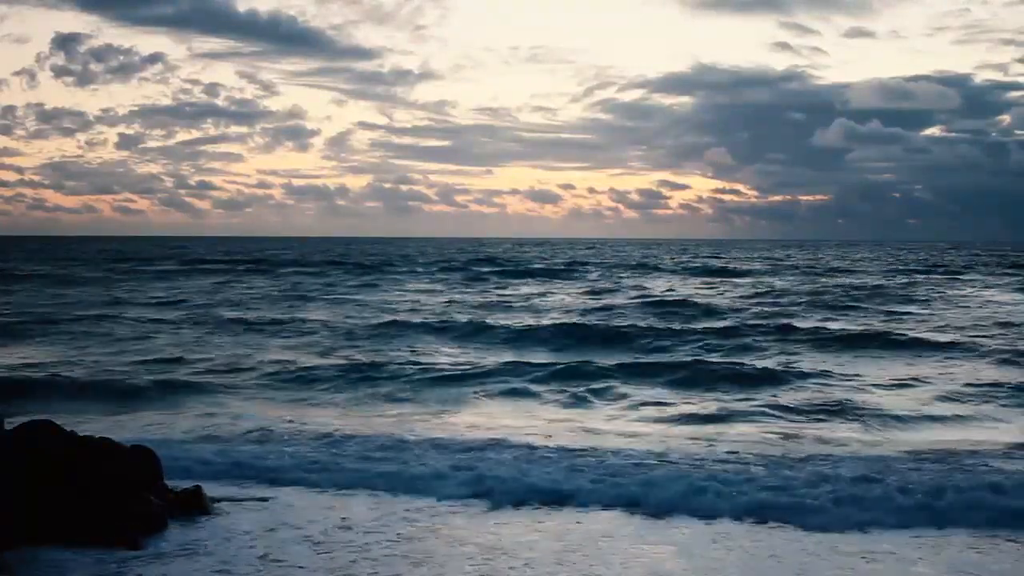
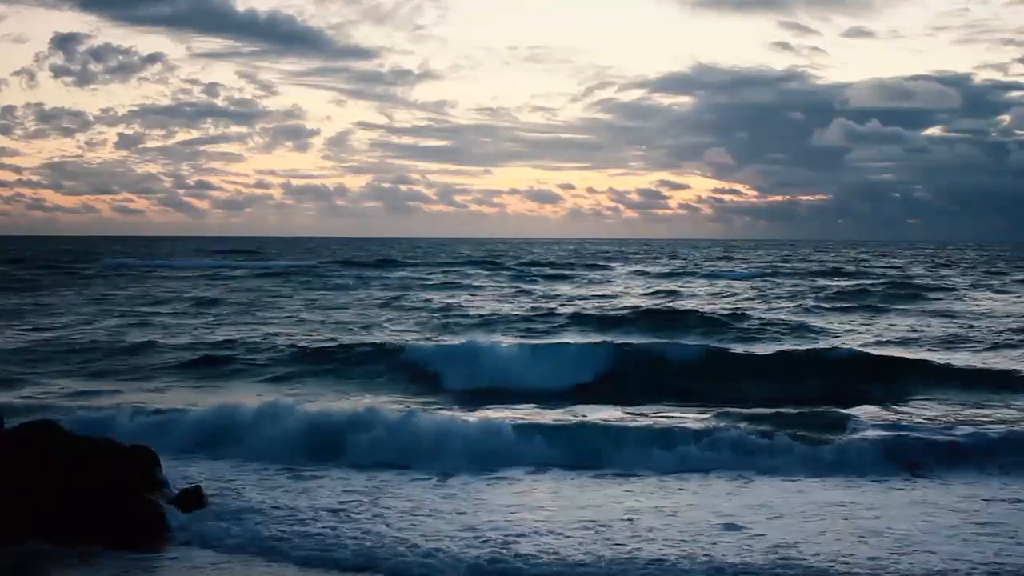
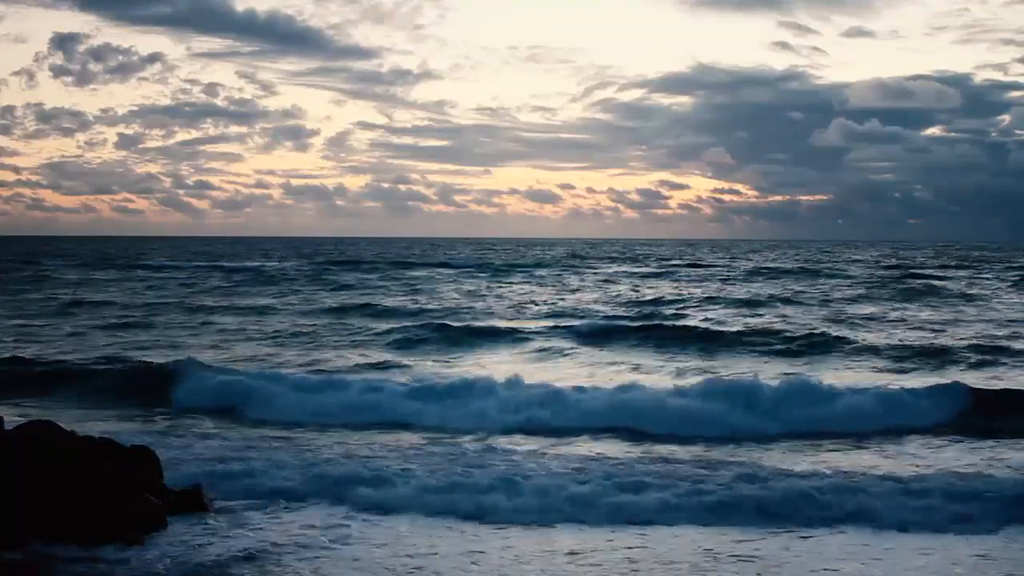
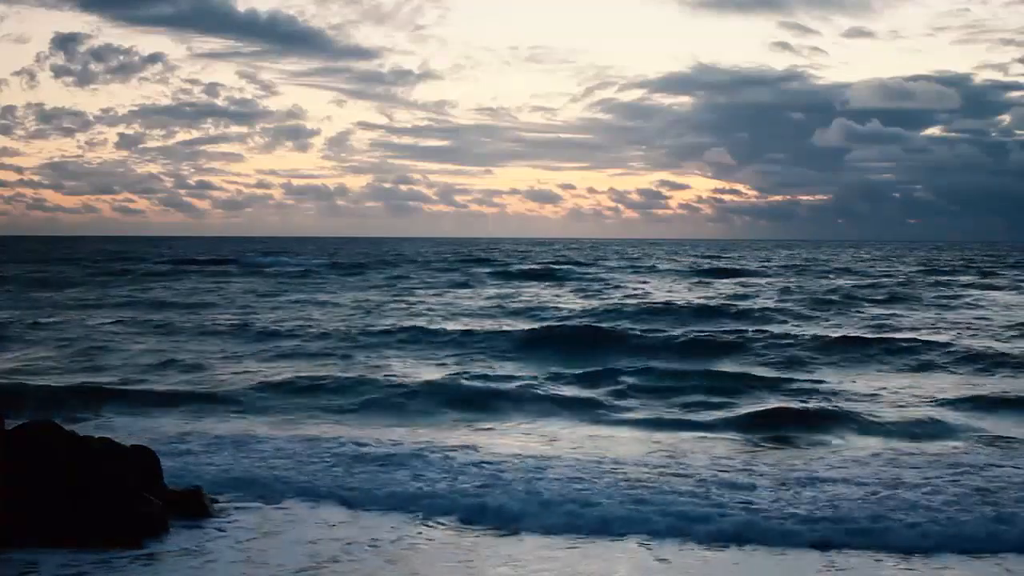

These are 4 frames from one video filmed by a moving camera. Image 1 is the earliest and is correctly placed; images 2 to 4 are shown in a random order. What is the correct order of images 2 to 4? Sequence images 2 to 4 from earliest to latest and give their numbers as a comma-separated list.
4, 2, 3
